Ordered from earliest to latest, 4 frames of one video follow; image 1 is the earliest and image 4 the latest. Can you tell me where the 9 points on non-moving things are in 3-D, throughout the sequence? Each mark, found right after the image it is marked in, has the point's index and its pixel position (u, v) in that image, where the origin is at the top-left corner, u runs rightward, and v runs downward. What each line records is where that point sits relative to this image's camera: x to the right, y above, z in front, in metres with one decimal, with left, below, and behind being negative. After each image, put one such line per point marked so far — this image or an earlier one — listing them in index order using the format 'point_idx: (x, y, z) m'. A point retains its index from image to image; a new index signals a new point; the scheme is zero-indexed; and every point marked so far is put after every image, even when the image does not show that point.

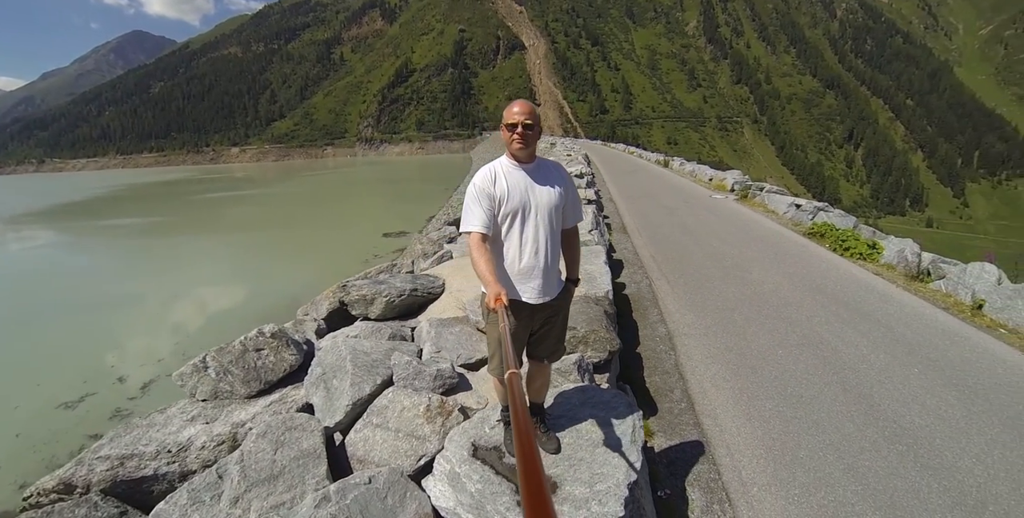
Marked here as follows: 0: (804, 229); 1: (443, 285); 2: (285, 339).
0: (+8.8, +0.9, +13.1) m
1: (-0.9, -0.3, +6.0) m
2: (-2.4, -0.9, +4.9) m
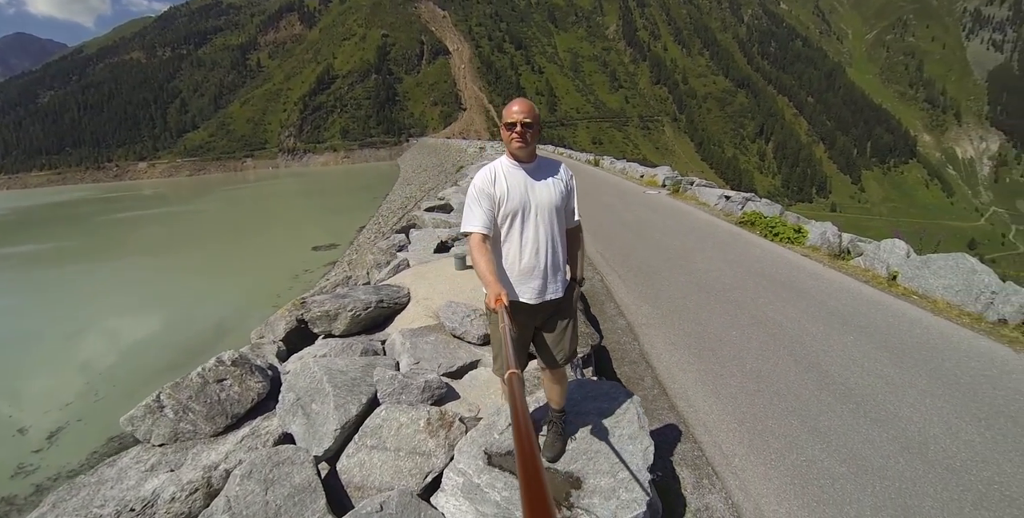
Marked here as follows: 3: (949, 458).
0: (+7.2, +1.3, +14.2) m
1: (-1.3, -0.4, +5.8) m
2: (-2.6, -1.1, +4.5) m
3: (+4.3, -1.9, +4.4) m
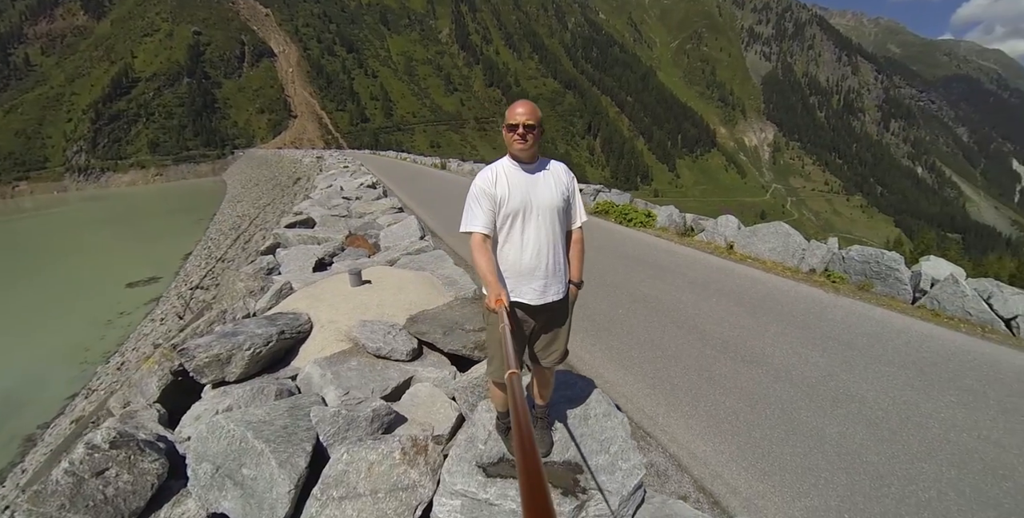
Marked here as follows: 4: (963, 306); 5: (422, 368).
0: (+2.8, +1.9, +15.8) m
1: (-2.3, -0.7, +5.2) m
2: (-3.1, -1.5, +3.5) m
3: (+3.6, -1.4, +5.6) m
4: (+7.8, -0.8, +7.5) m
5: (-0.9, -1.1, +4.4) m
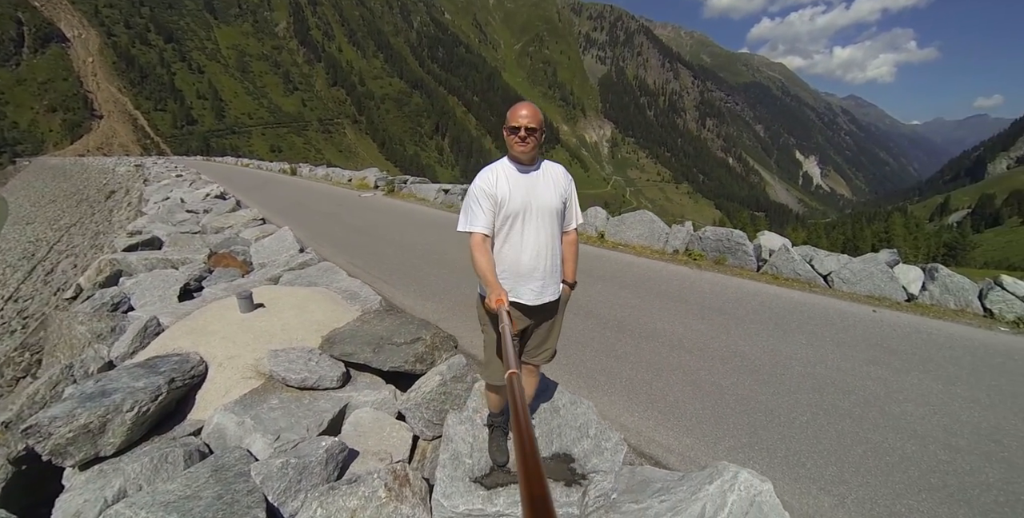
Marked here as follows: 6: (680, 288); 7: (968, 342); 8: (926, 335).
0: (-1.4, +1.9, +15.9) m
1: (-3.0, -1.0, +4.3) m
2: (-3.2, -1.8, +2.5) m
3: (+2.6, -1.2, +6.4) m
4: (+6.0, -0.1, +9.4) m
5: (-1.4, -1.2, +4.0) m
6: (+3.2, -0.6, +8.4) m
7: (+7.1, -1.3, +7.0) m
8: (+6.6, -1.2, +7.2) m
